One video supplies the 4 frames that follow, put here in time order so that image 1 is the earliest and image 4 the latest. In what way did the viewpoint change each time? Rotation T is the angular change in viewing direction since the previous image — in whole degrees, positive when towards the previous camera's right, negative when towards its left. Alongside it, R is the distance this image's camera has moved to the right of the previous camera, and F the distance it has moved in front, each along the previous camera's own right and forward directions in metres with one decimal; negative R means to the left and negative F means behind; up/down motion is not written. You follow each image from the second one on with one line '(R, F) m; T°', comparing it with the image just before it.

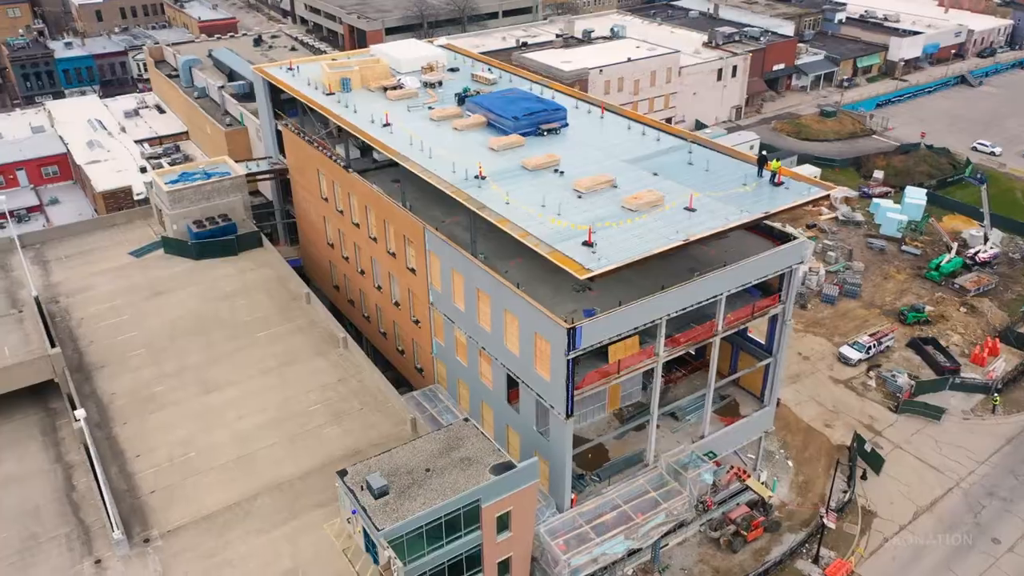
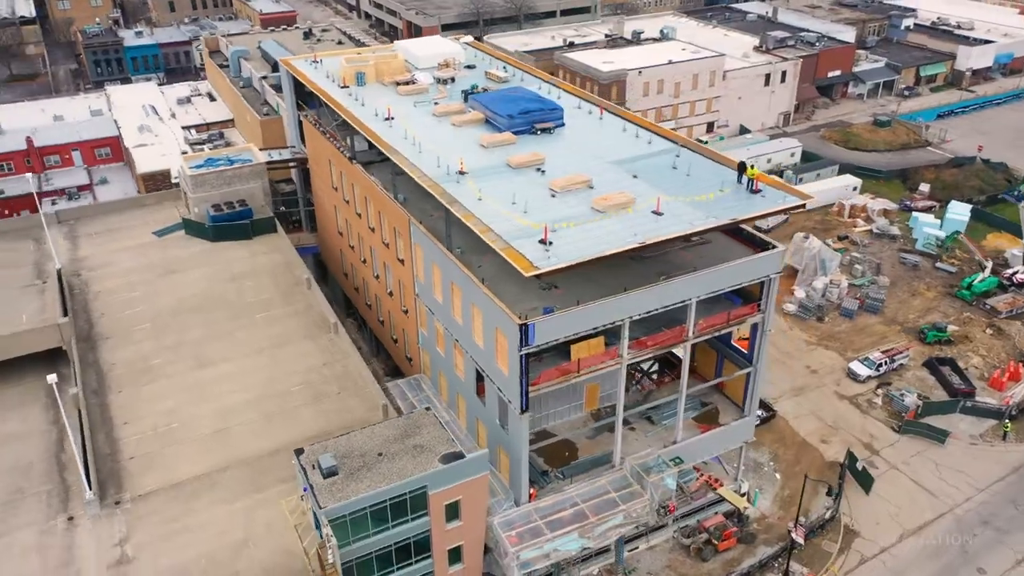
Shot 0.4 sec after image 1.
(+4.8, -0.4) m; -5°
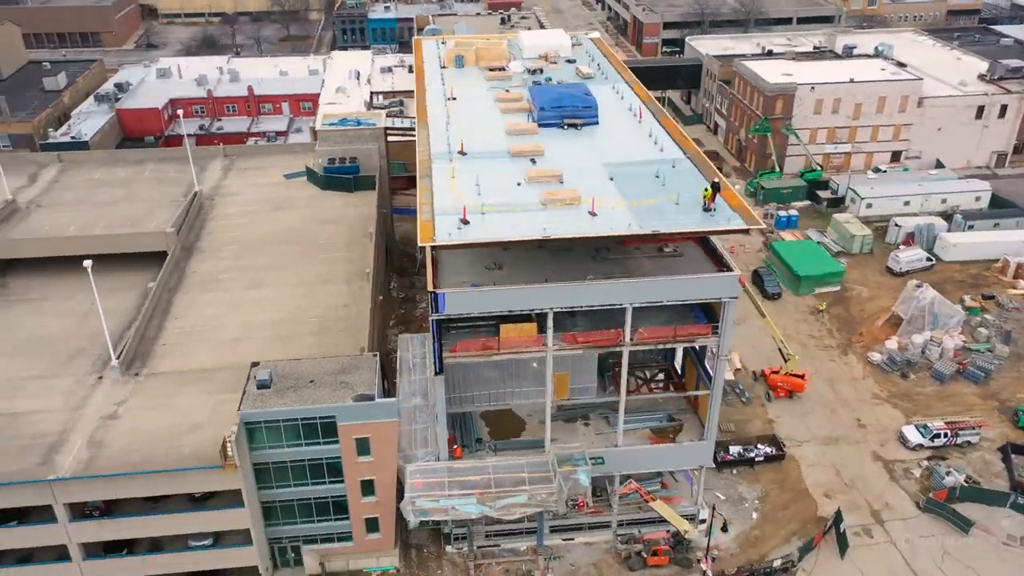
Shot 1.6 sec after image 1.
(+15.2, -0.1) m; -19°
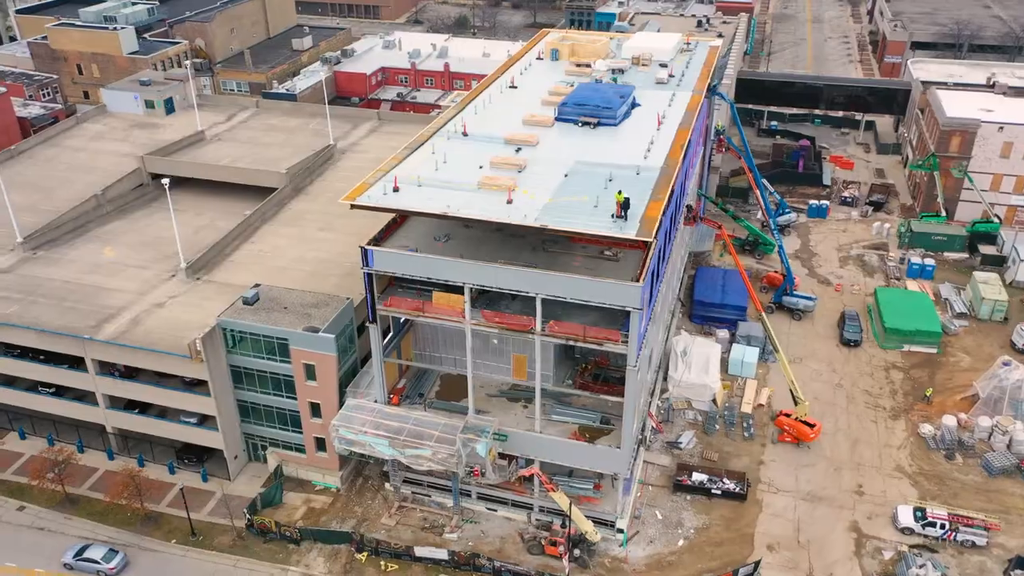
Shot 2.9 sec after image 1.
(+17.6, +0.4) m; -20°
